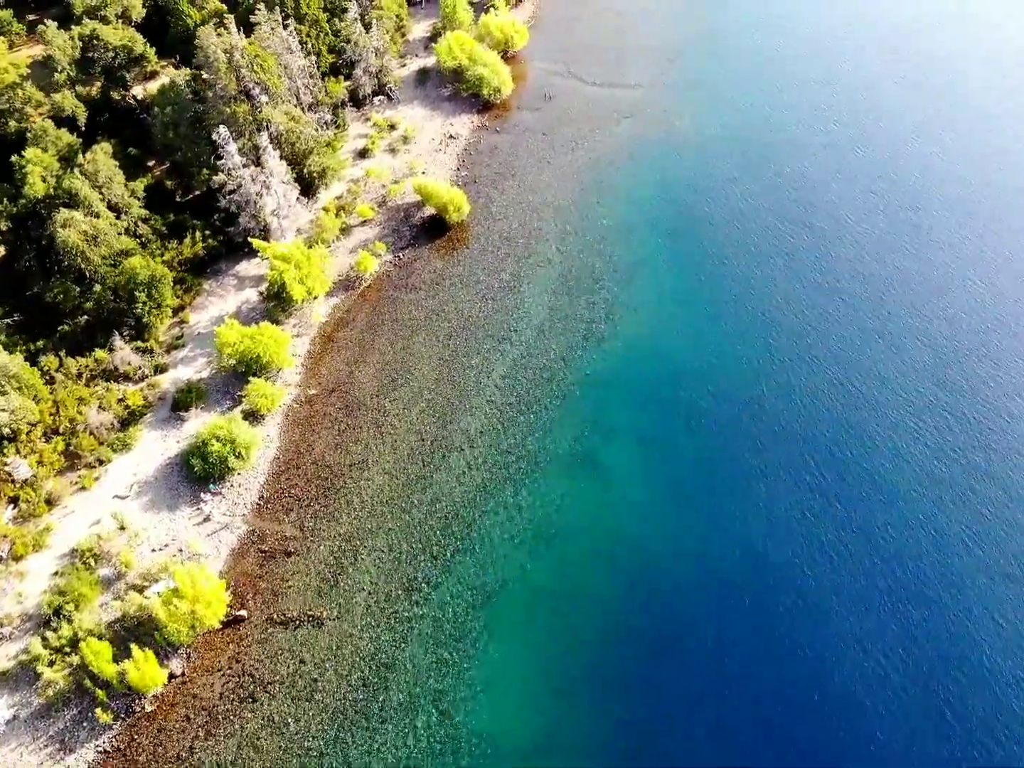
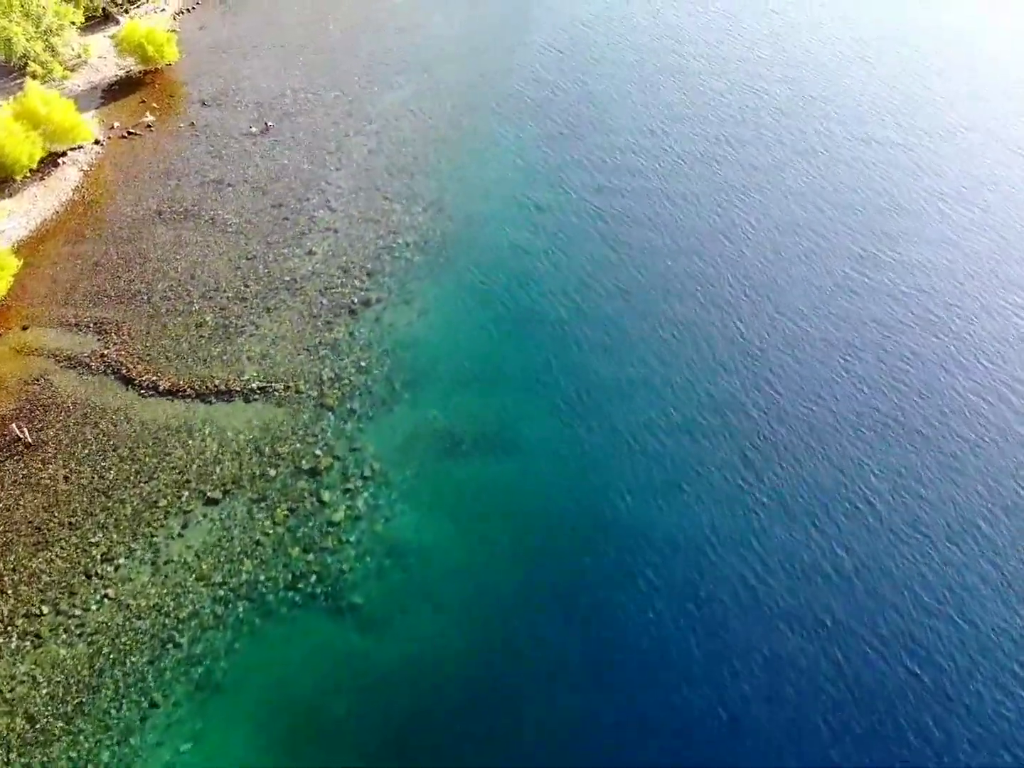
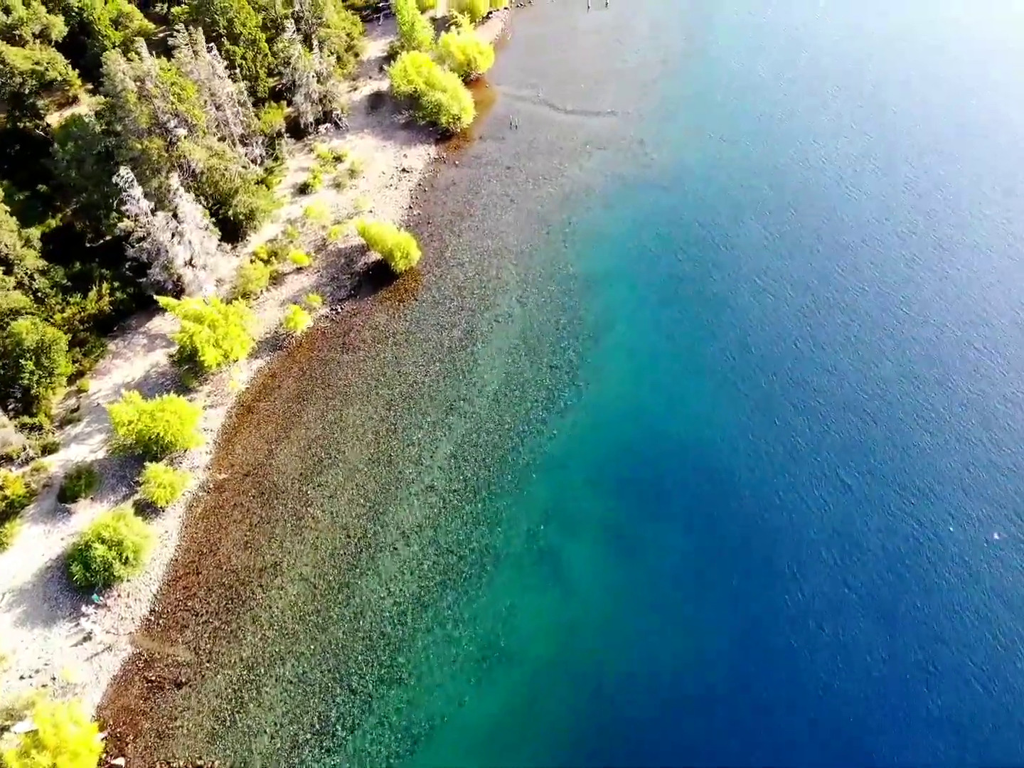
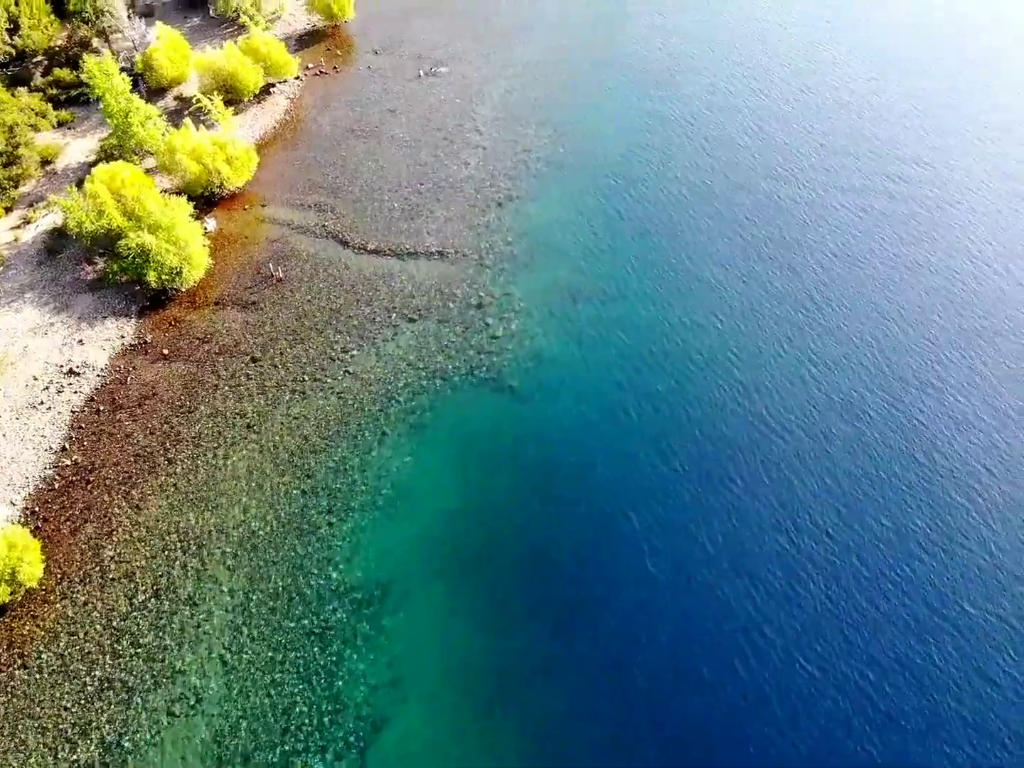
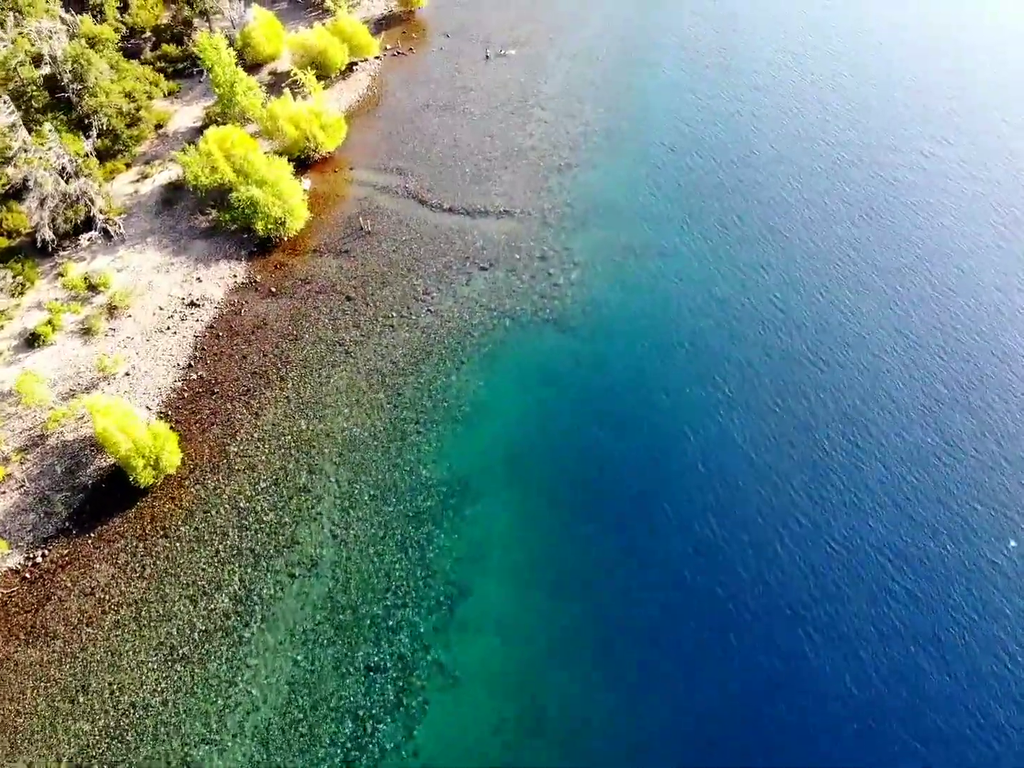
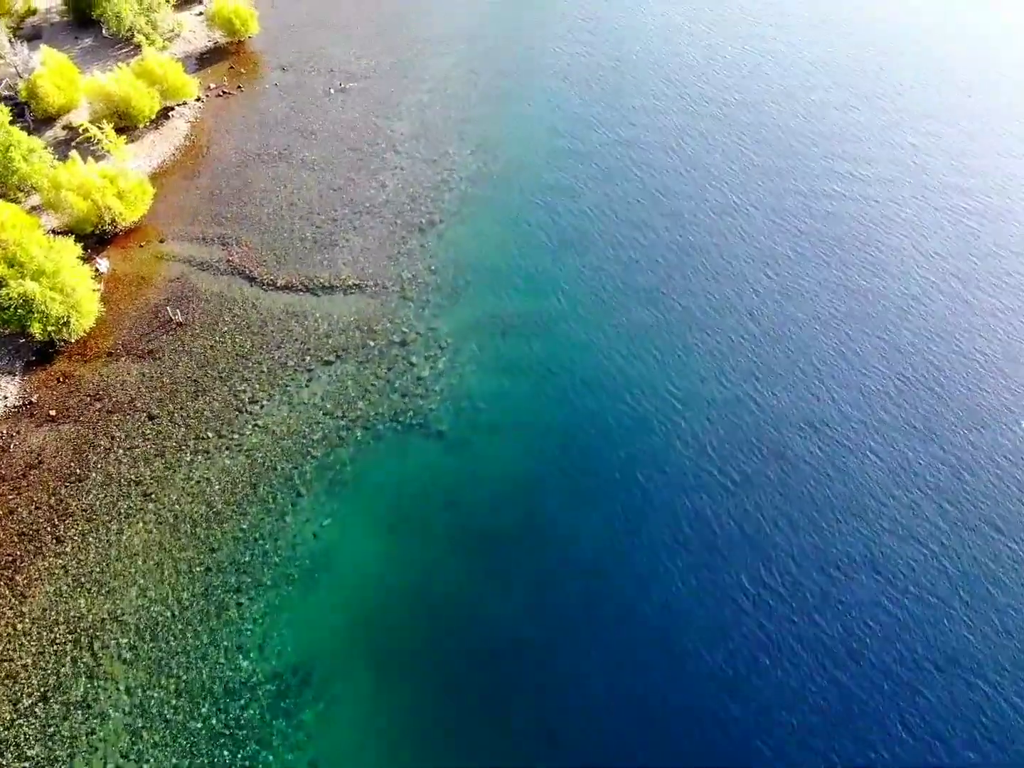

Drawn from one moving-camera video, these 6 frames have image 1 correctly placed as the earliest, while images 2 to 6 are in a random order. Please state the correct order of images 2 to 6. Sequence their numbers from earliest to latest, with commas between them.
3, 5, 4, 6, 2
